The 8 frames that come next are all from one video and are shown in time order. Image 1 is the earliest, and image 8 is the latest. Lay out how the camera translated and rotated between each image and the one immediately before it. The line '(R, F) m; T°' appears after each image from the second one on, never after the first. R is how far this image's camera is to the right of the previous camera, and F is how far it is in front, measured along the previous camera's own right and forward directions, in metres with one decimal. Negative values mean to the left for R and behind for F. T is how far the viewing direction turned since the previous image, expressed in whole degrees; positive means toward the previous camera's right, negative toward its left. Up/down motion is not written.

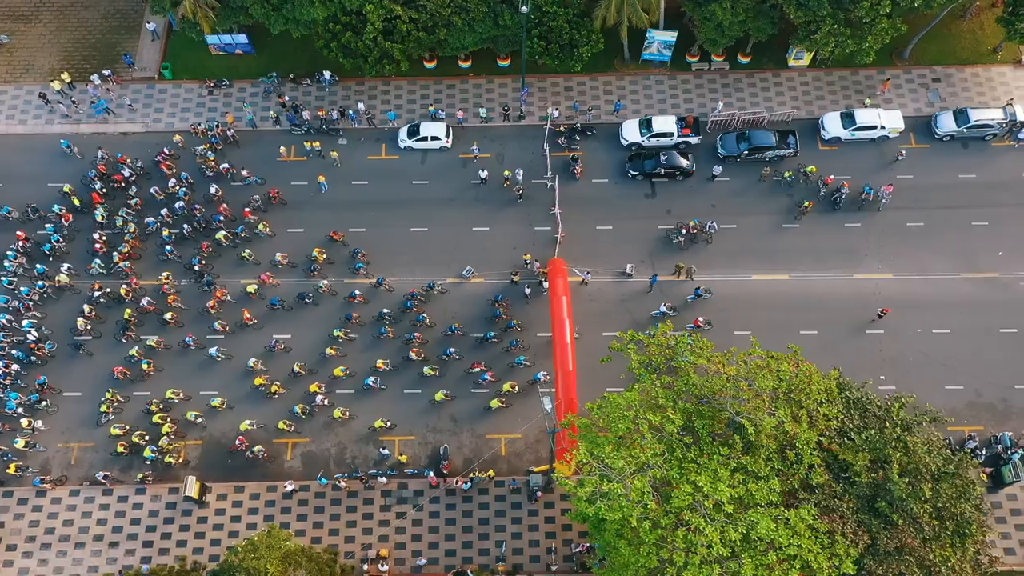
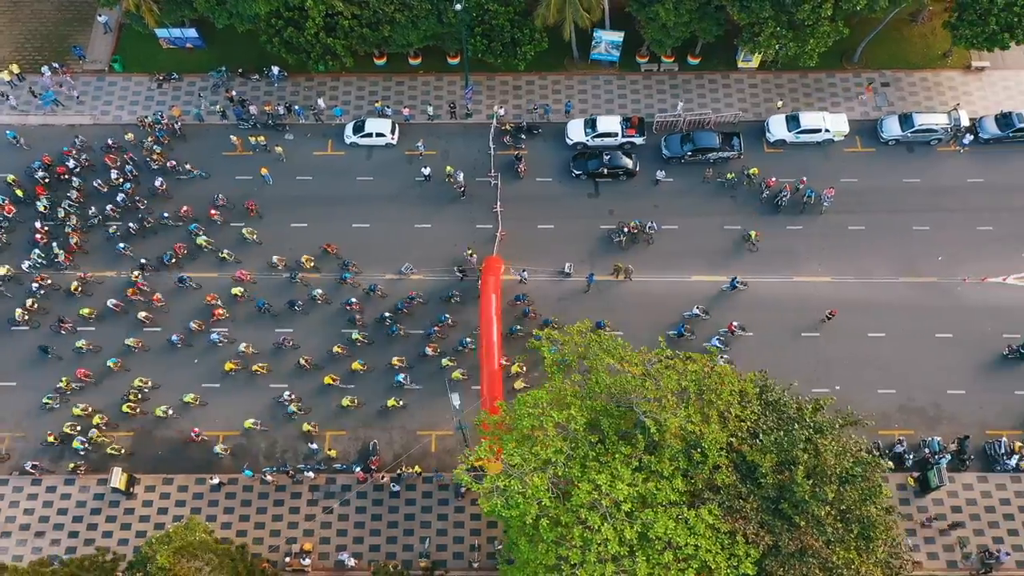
(+3.6, 0.0) m; 0°
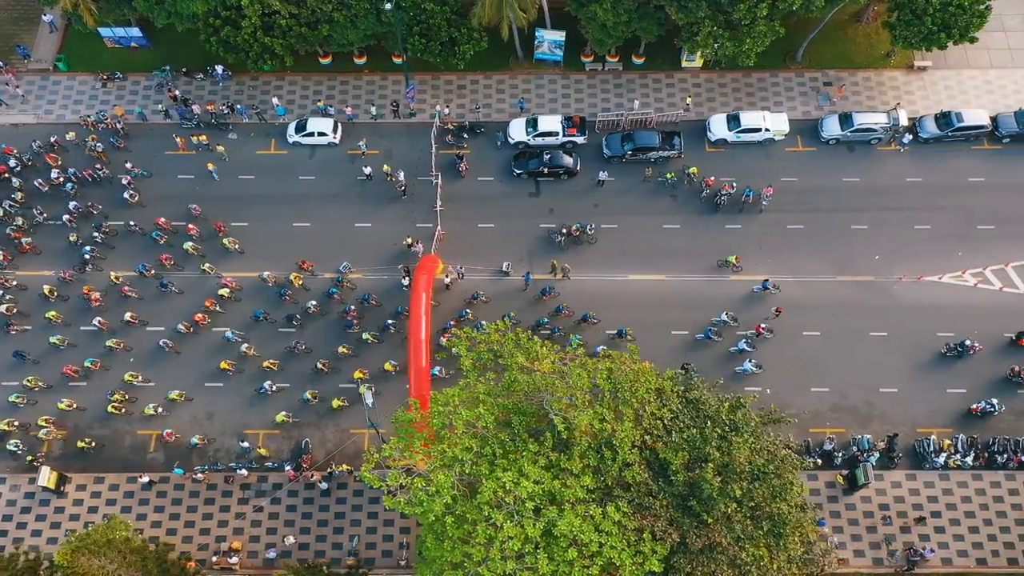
(+3.3, -0.1) m; 0°
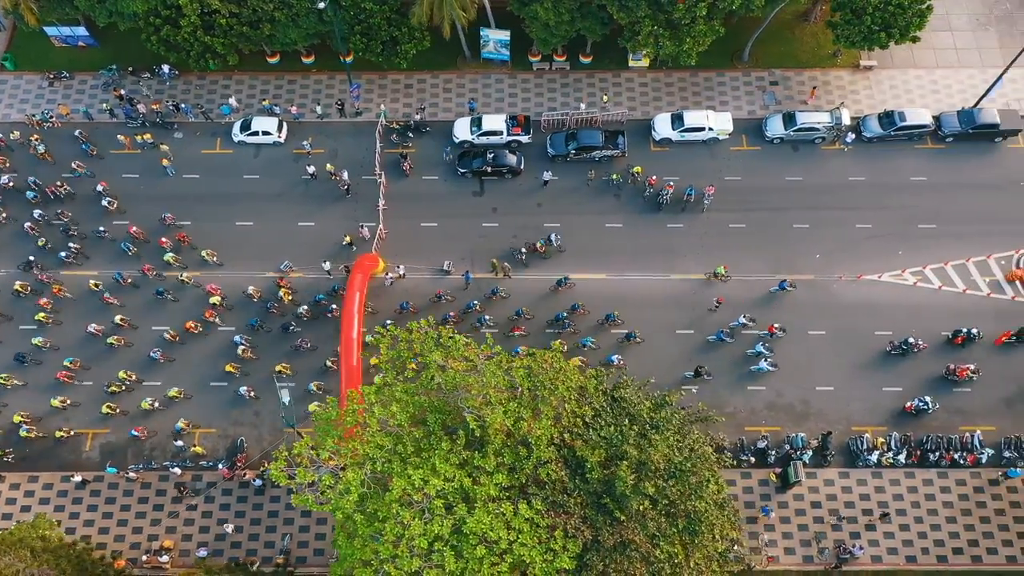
(+3.2, 0.0) m; 0°
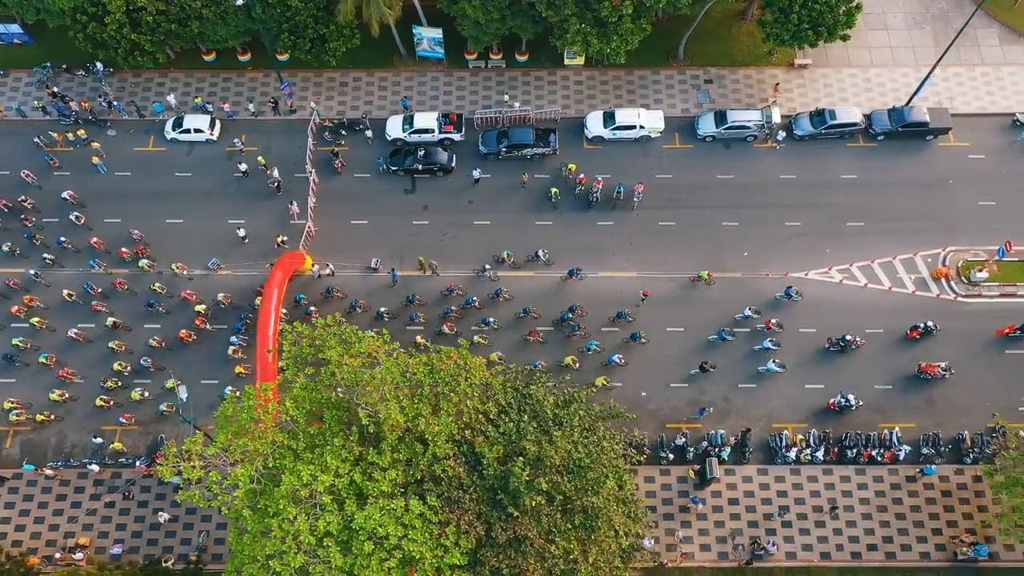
(+3.9, 0.0) m; 0°
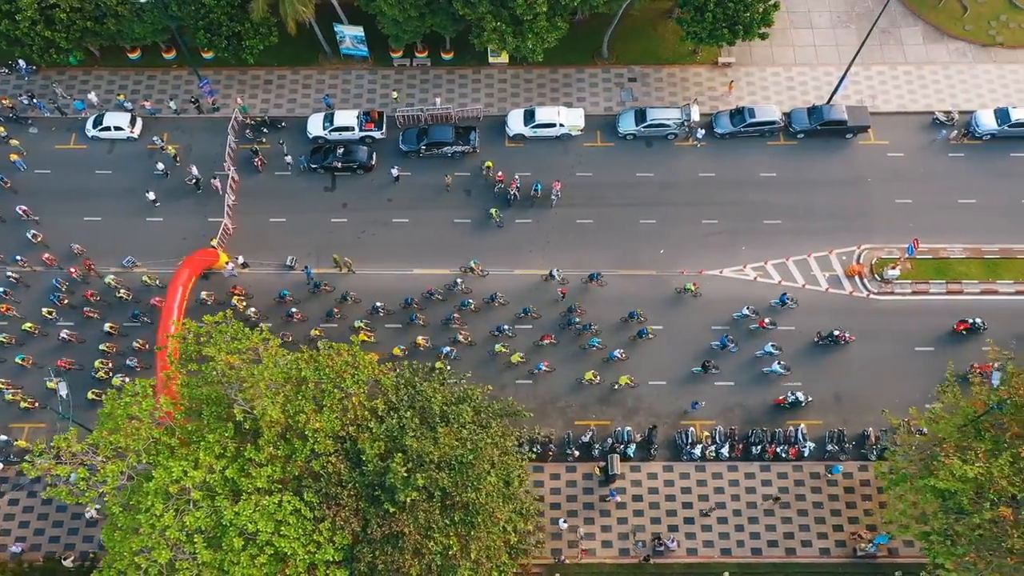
(+4.5, 0.0) m; 0°
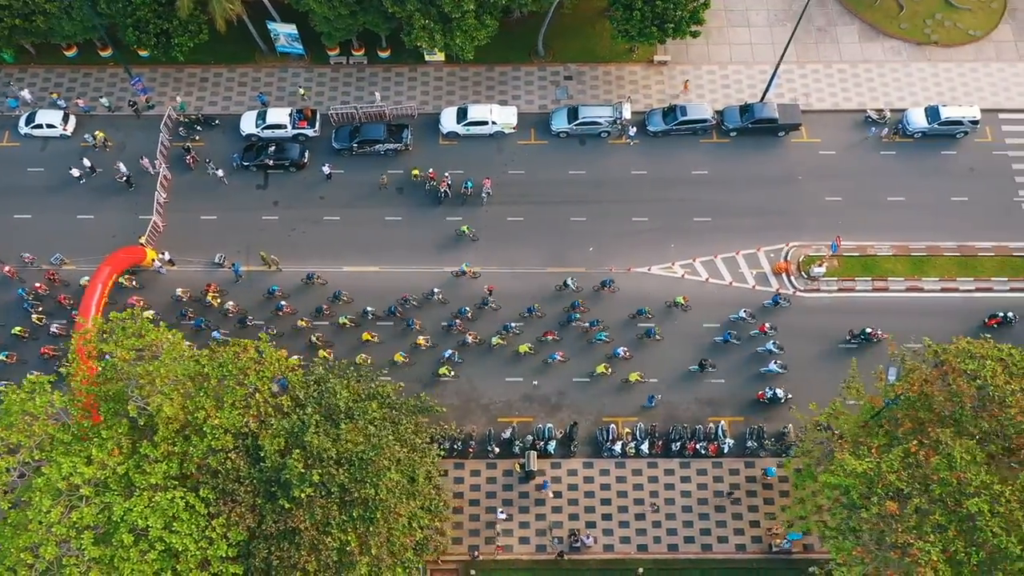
(+3.8, -0.1) m; 0°
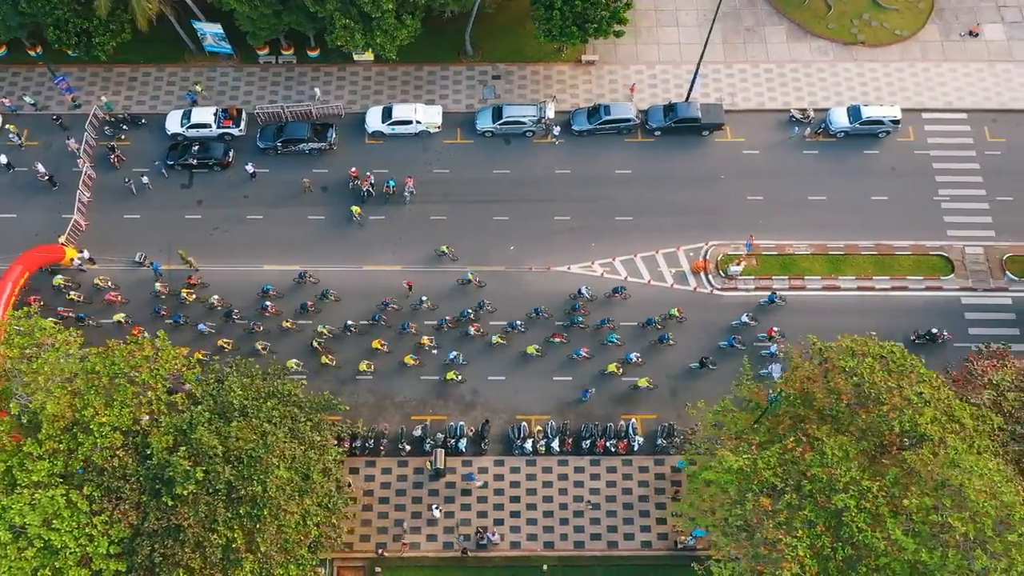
(+4.3, -0.1) m; 0°
